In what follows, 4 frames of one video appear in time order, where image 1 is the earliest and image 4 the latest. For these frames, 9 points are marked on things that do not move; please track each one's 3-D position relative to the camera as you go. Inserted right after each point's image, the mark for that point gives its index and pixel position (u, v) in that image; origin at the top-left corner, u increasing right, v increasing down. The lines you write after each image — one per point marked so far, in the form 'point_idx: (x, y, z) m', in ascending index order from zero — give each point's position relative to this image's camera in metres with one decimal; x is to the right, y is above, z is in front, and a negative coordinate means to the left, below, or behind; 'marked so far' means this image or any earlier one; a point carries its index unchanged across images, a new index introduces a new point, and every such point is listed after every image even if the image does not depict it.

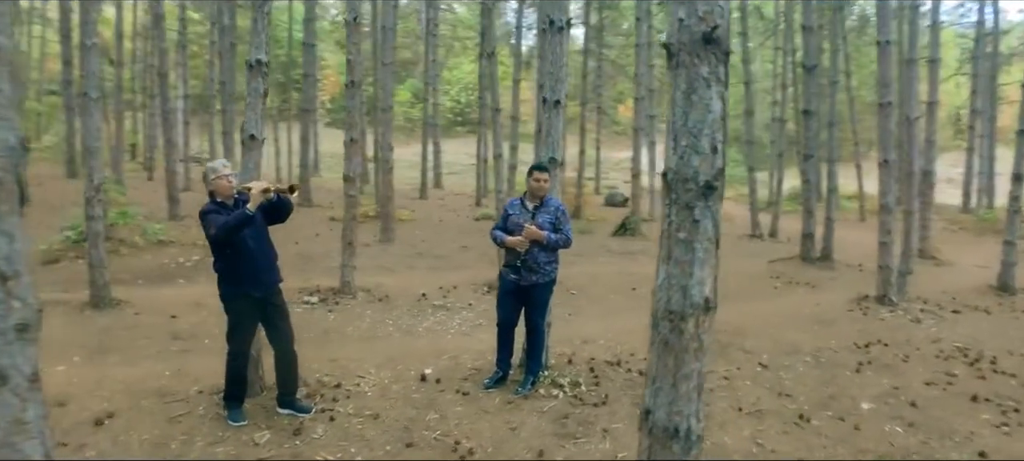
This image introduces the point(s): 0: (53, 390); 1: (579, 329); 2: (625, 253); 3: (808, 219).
0: (-4.2, -1.4, +5.5) m
1: (+0.9, -1.4, +8.2) m
2: (+2.7, -0.5, +13.8) m
3: (+6.4, +0.2, +12.9) m
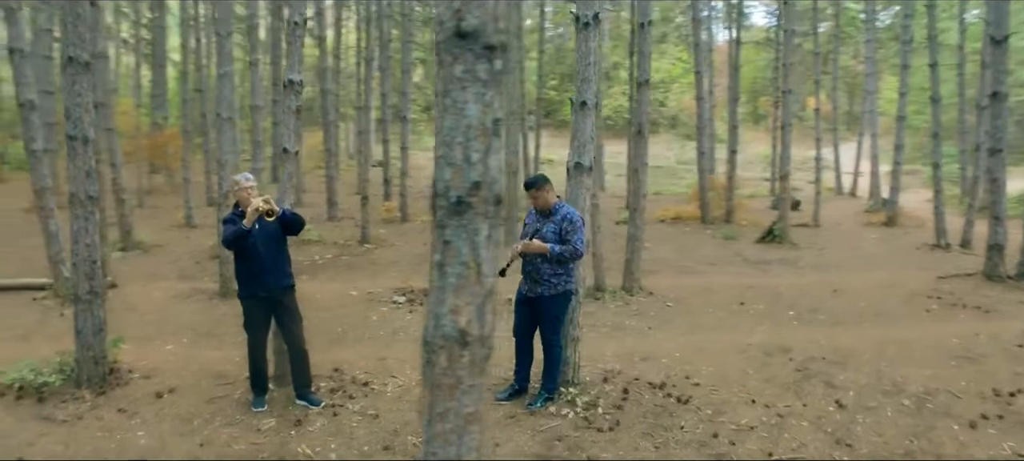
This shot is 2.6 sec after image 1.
0: (-4.0, -1.5, +6.6) m
1: (+1.7, -1.5, +7.6) m
2: (+5.1, -0.7, +12.4) m
3: (+8.4, +0.1, +10.4) m
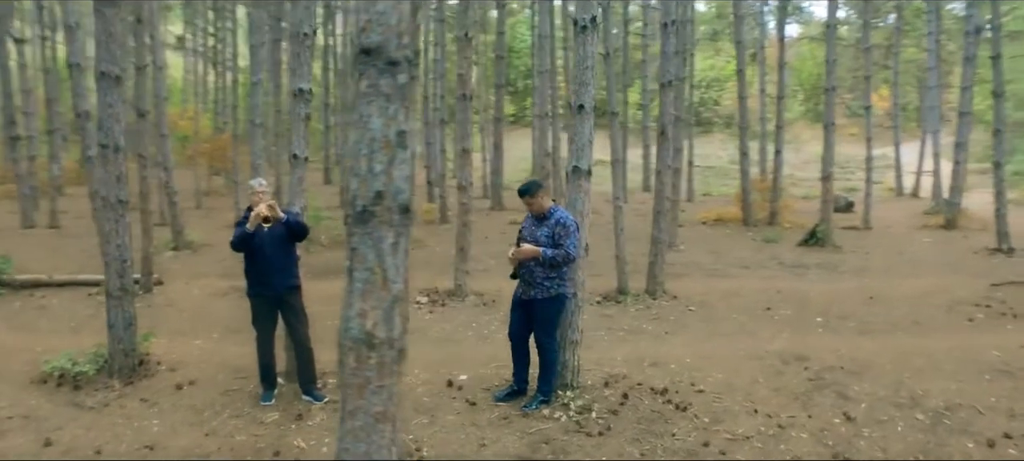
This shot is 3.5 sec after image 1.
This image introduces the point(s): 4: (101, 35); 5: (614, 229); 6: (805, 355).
0: (-3.9, -1.5, +7.0) m
1: (+1.9, -1.5, +7.5) m
2: (+5.7, -0.7, +11.9) m
3: (+8.8, 0.0, +9.6) m
4: (-4.2, +2.0, +6.0) m
5: (+1.8, 0.0, +10.2) m
6: (+3.4, -1.5, +7.0) m
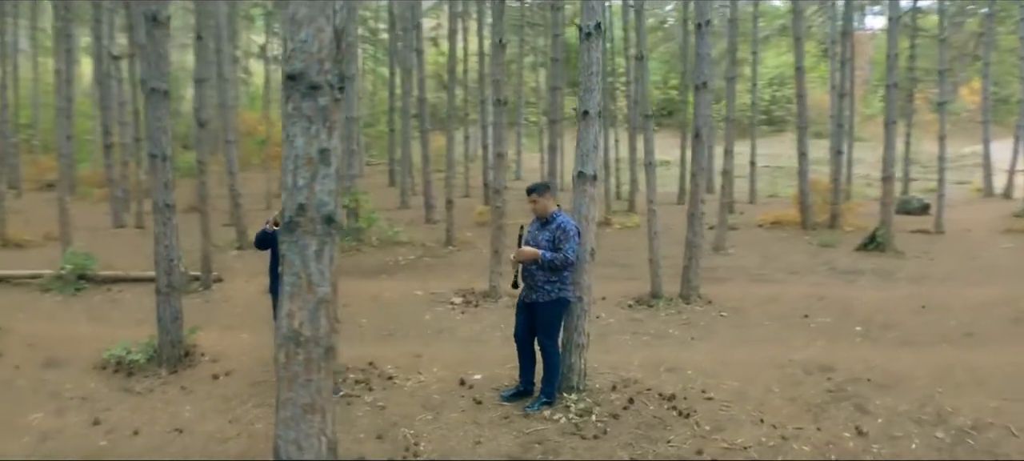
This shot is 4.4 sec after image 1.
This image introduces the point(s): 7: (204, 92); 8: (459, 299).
0: (-3.7, -1.5, +7.6) m
1: (+2.1, -1.5, +7.4) m
2: (+6.4, -0.8, +11.4) m
3: (+9.2, -0.1, +8.7) m
4: (-4.0, +2.0, +6.7) m
5: (+2.3, 0.0, +10.1) m
6: (+3.6, -1.5, +6.7) m
7: (-5.8, +2.6, +11.2) m
8: (-0.9, -1.2, +10.1) m
